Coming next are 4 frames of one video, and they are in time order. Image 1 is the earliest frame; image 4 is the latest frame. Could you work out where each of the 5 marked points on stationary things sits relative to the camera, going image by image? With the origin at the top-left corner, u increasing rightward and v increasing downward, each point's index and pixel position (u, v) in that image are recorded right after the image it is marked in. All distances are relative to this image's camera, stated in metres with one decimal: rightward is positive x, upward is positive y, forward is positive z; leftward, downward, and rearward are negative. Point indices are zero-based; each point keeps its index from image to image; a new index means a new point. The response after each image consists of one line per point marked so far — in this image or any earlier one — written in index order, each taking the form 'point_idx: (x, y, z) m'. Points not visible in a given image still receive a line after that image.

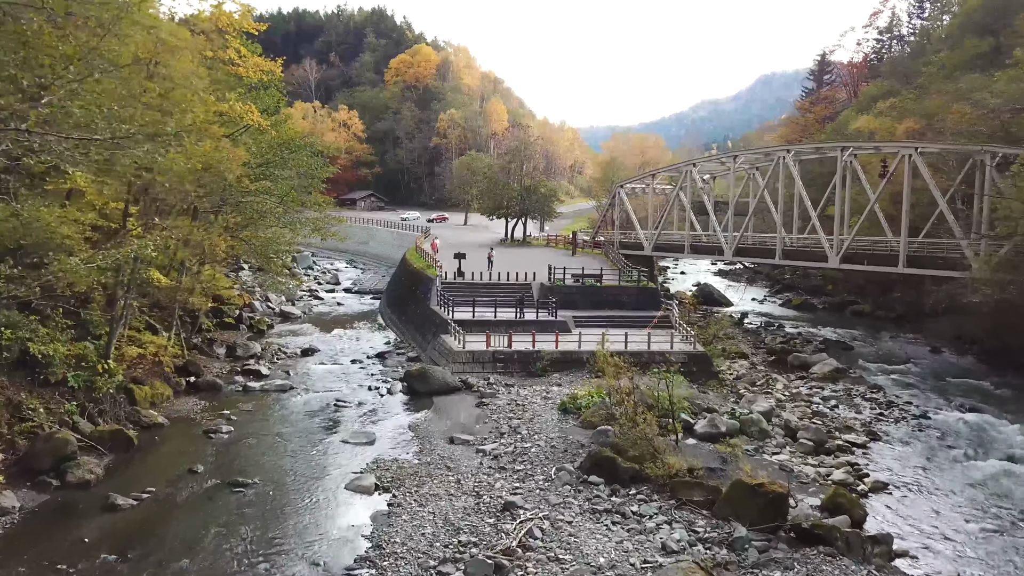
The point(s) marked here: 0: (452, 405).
0: (-1.4, -2.8, +18.8) m
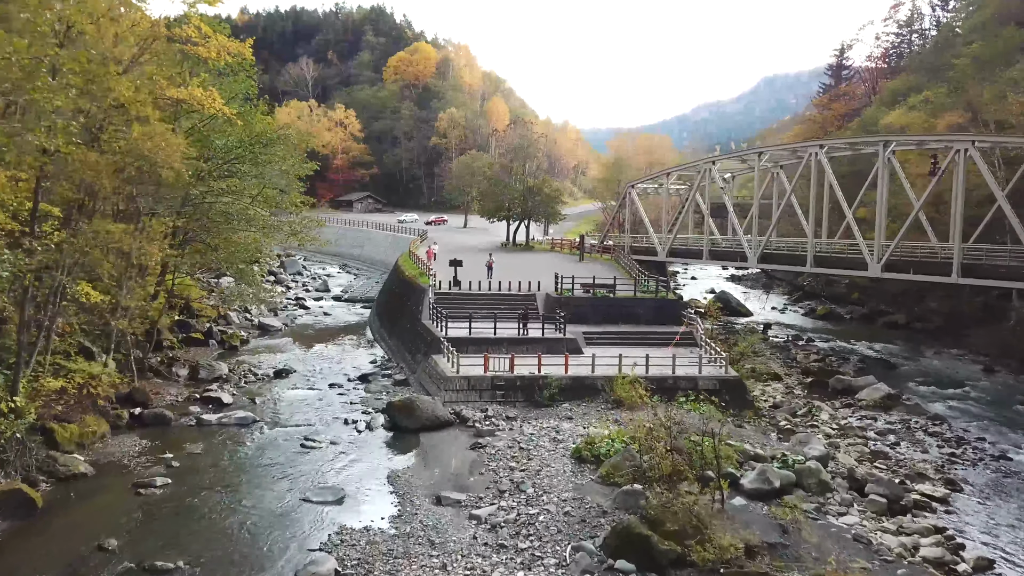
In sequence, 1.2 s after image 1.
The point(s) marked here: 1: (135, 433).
0: (-1.4, -3.2, +15.6) m
1: (-8.1, -3.1, +16.8) m
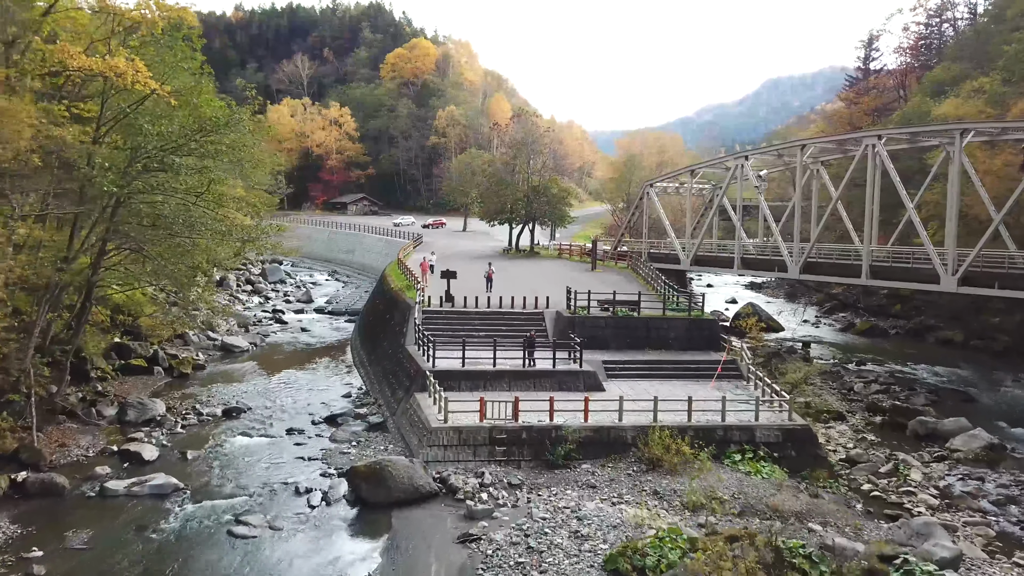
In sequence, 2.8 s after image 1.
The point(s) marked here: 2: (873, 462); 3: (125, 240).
0: (-1.3, -3.6, +11.3) m
1: (-8.0, -3.6, +12.5) m
2: (+7.4, -3.6, +16.1) m
3: (-9.3, +1.2, +18.8) m
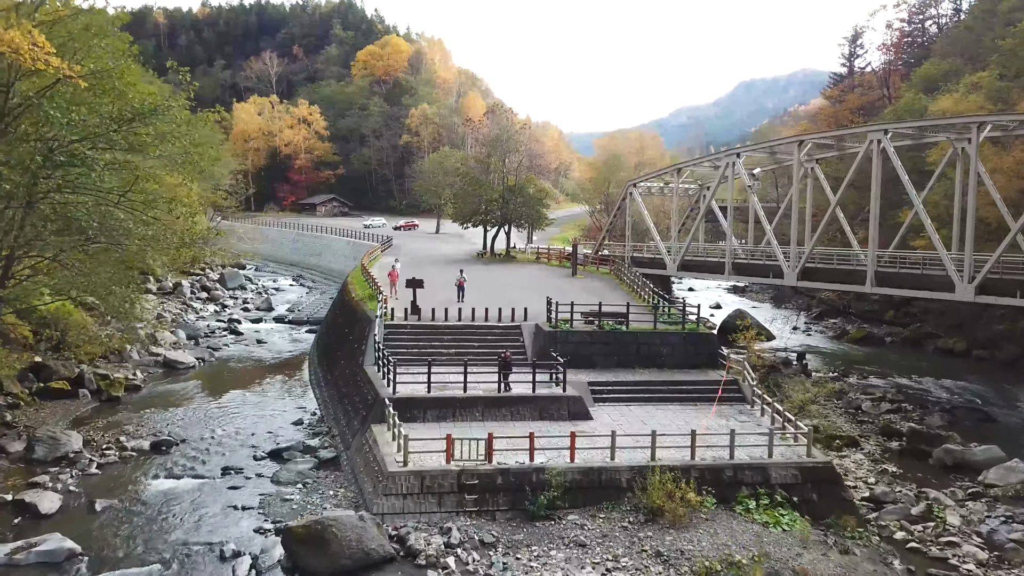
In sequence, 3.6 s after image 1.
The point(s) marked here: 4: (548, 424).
0: (-1.6, -3.9, +8.9) m
1: (-8.4, -3.8, +9.9) m
2: (+7.0, -3.8, +13.9) m
3: (-9.9, +0.9, +16.2) m
4: (+0.7, -2.6, +15.0) m
